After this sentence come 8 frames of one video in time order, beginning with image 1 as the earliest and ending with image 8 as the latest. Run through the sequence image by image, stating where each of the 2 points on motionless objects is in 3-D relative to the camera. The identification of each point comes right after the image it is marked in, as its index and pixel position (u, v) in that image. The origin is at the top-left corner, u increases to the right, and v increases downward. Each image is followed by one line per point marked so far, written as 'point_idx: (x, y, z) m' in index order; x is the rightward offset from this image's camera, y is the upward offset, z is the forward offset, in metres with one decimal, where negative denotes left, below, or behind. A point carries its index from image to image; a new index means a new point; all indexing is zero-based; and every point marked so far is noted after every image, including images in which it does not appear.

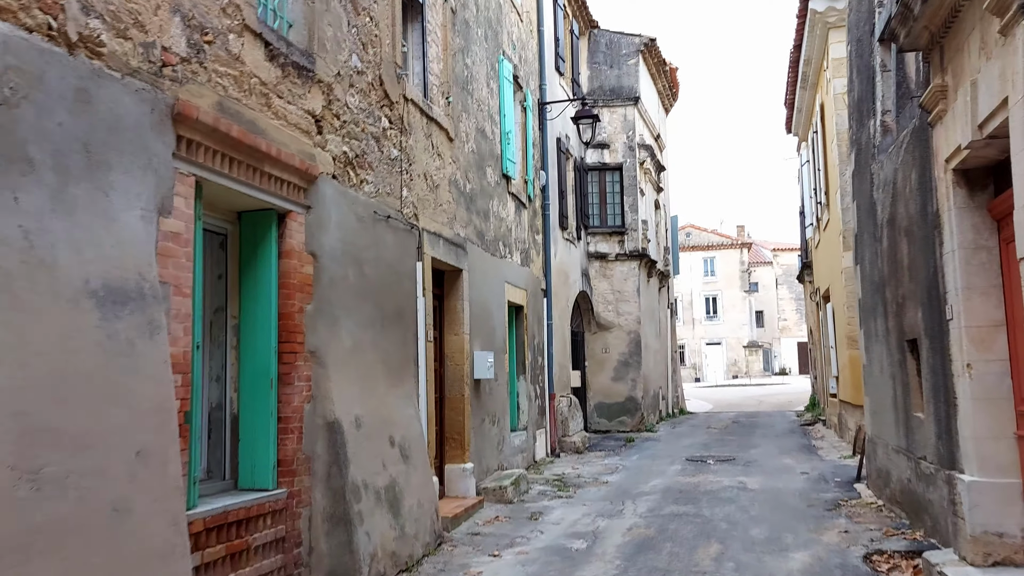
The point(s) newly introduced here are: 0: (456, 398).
0: (-0.5, -1.0, +7.5) m
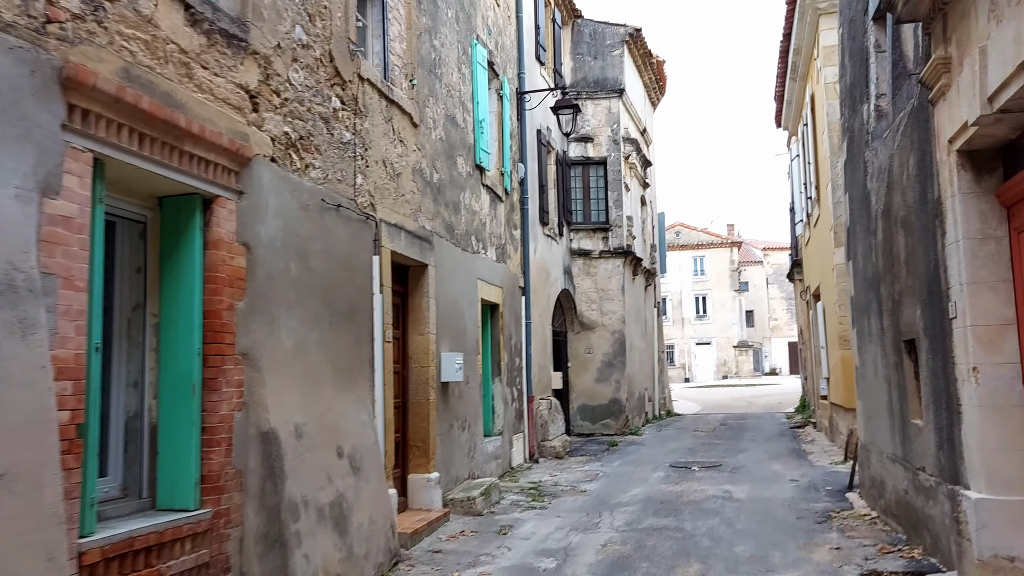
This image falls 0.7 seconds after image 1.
0: (-0.8, -1.0, +7.0) m
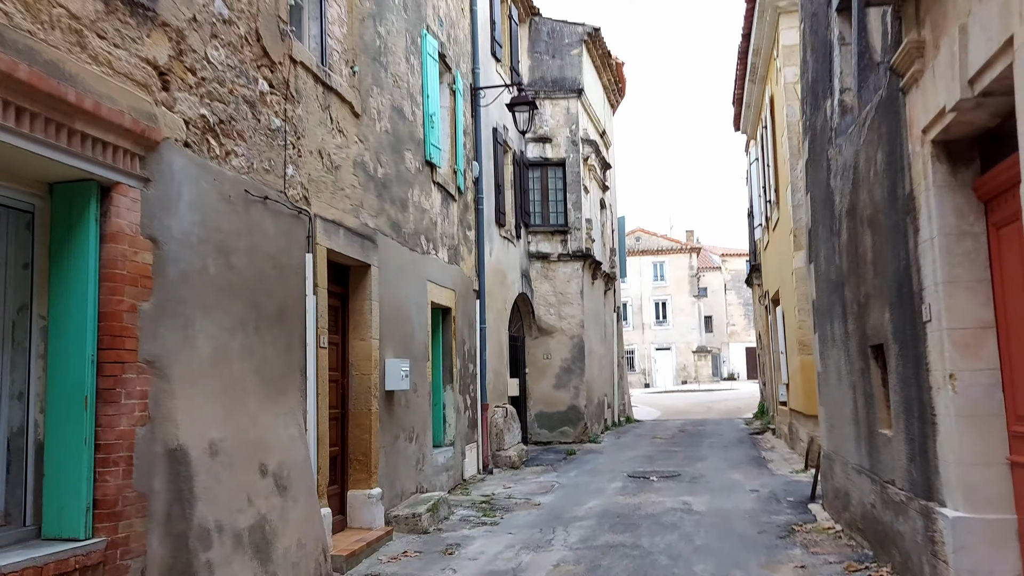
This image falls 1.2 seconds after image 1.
0: (-1.2, -1.0, +6.5) m
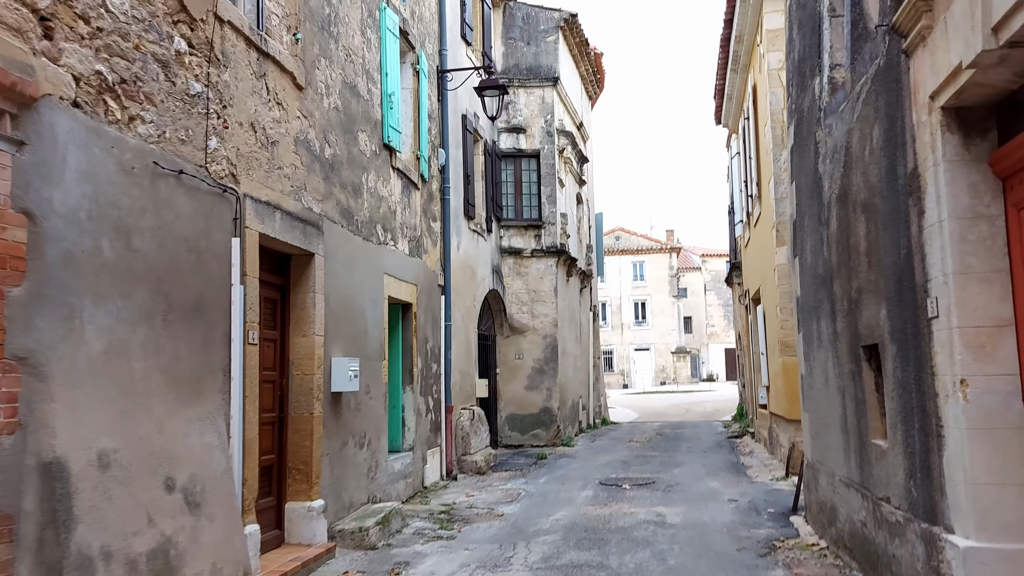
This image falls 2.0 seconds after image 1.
0: (-1.6, -1.0, +5.9) m
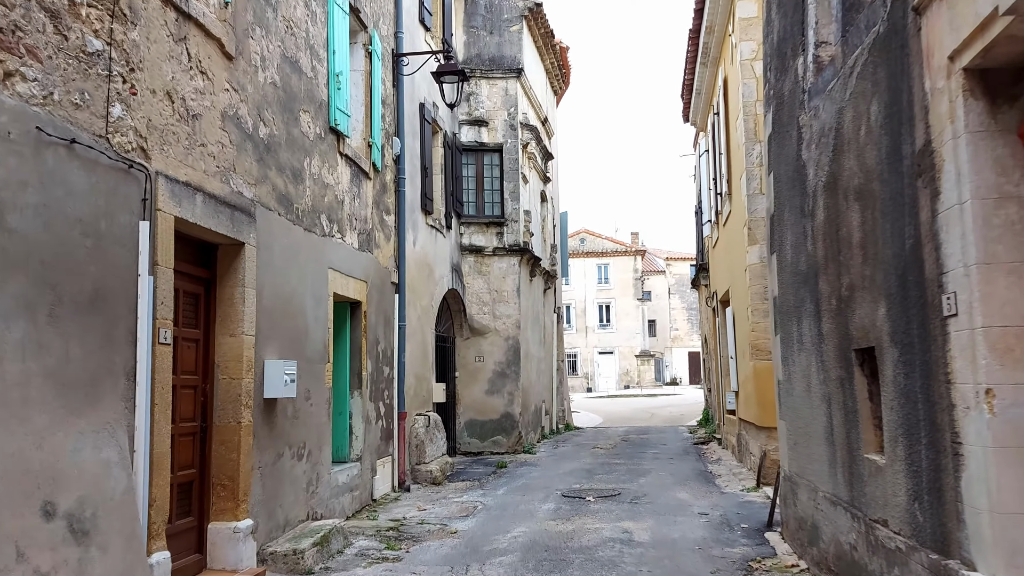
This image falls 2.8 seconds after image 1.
0: (-1.9, -0.9, +5.2) m
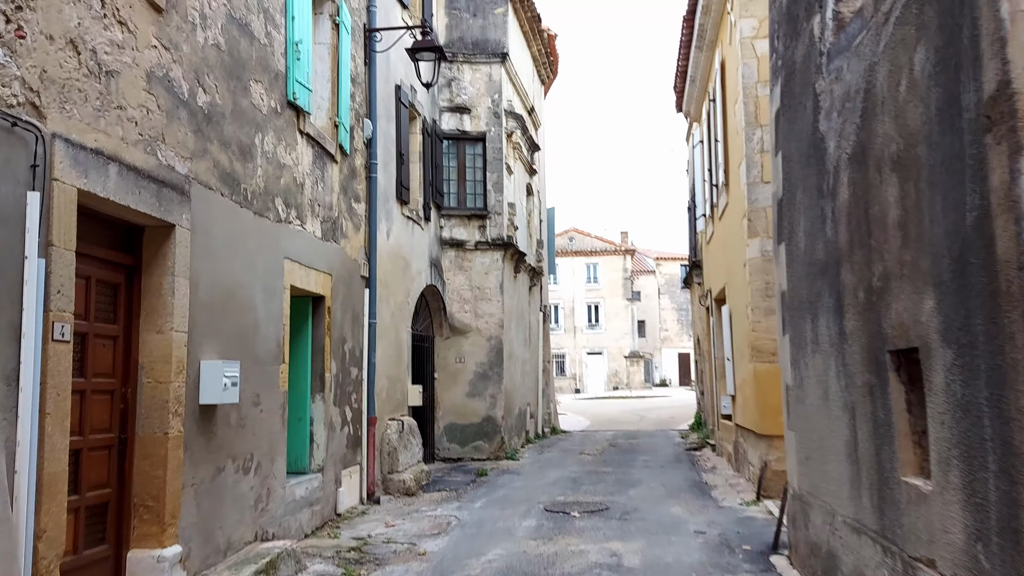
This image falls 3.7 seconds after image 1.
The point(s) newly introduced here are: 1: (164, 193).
0: (-2.0, -0.8, +4.5) m
1: (-2.0, +0.5, +4.5) m
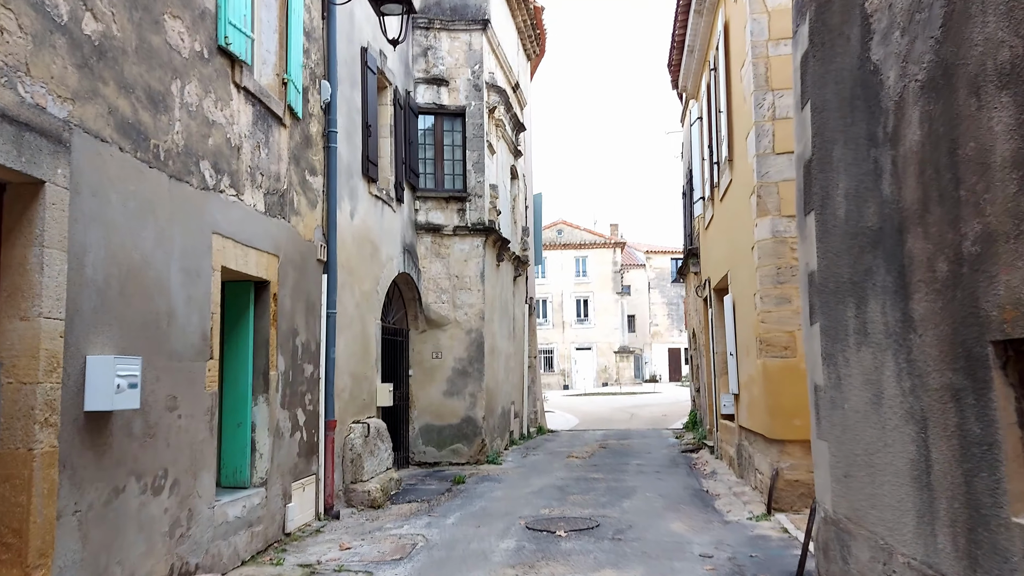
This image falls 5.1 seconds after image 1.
0: (-2.2, -0.7, +3.5) m
1: (-2.1, +0.7, +3.5) m
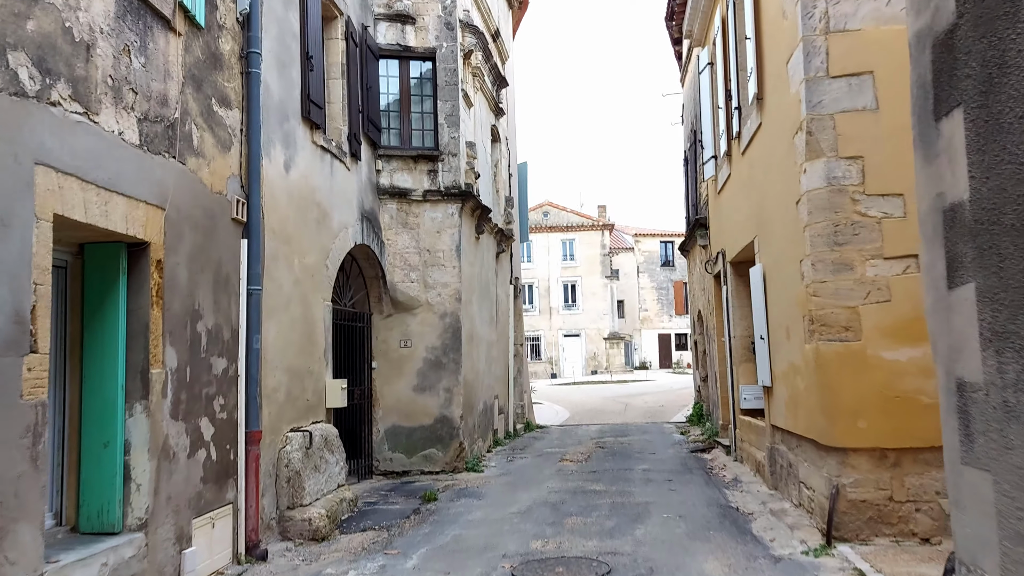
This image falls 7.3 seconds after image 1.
0: (-2.3, -0.6, +1.7) m
1: (-2.2, +0.8, +1.7) m
